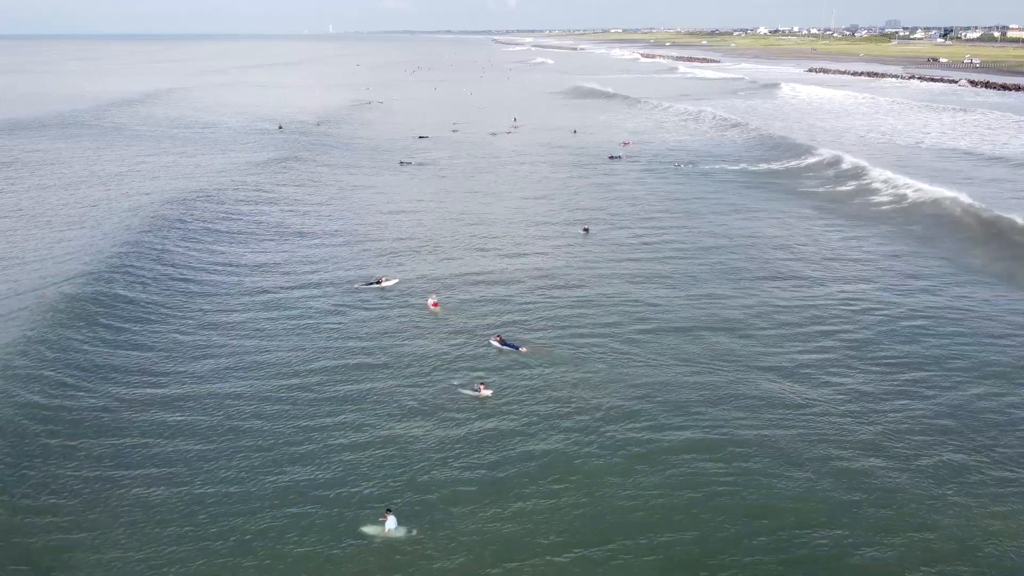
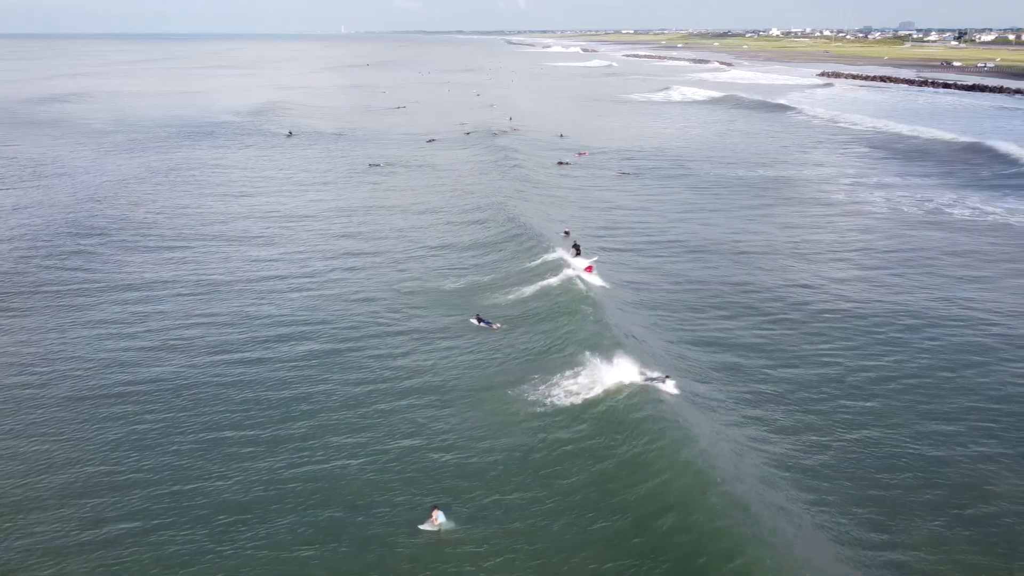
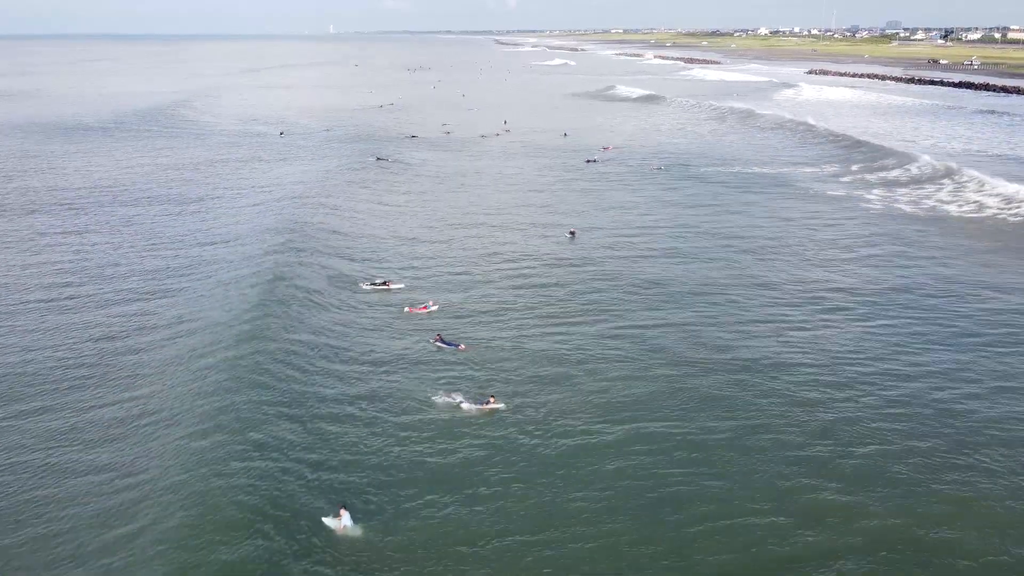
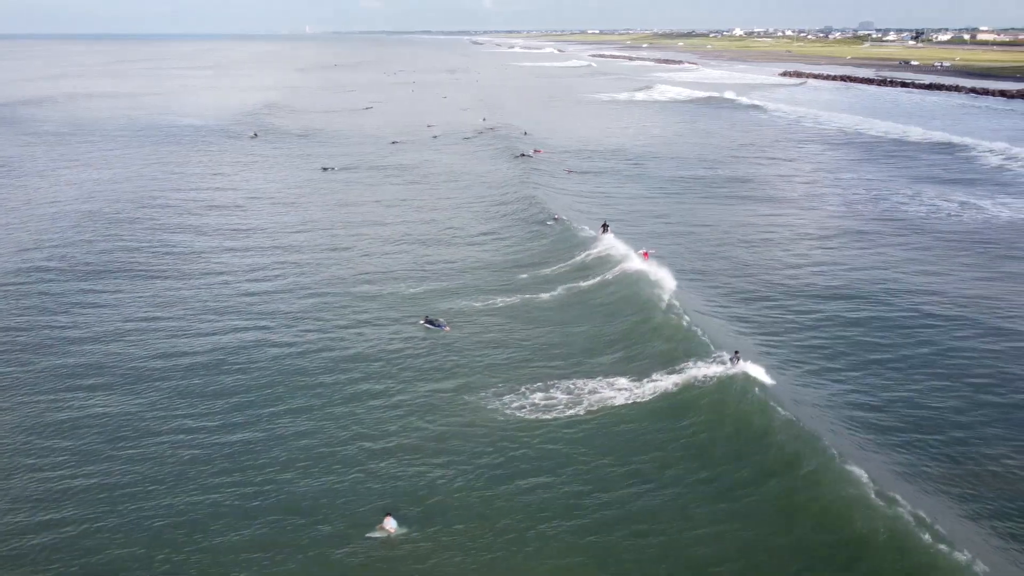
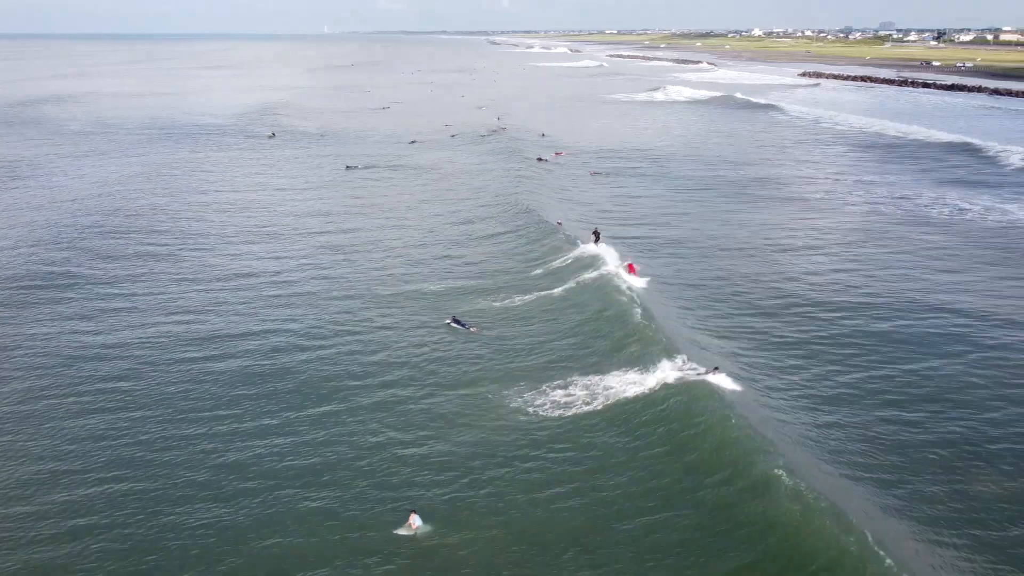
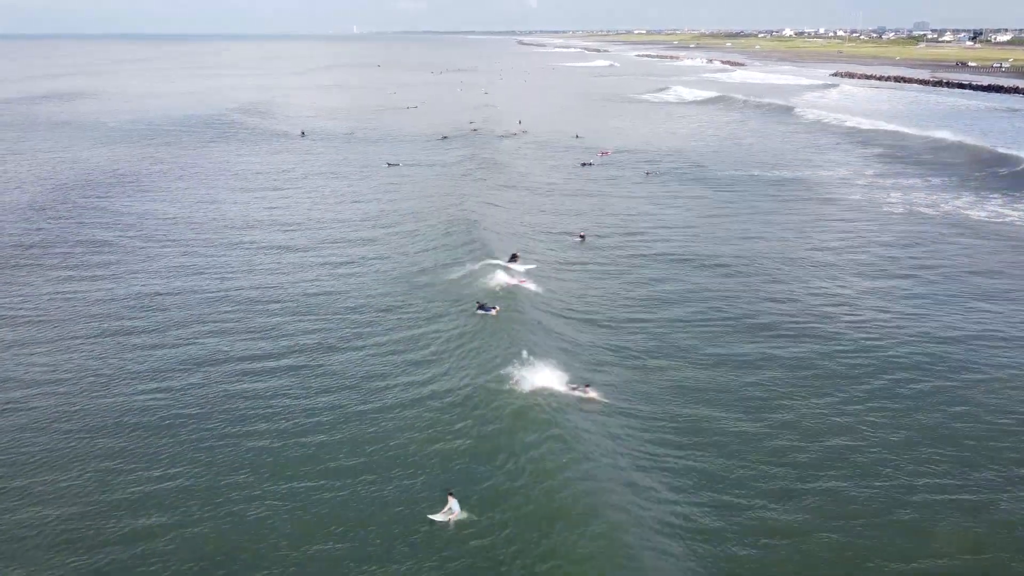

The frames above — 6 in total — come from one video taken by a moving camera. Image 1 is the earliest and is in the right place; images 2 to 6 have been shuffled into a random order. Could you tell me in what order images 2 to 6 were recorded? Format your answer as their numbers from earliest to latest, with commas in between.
3, 6, 2, 5, 4
